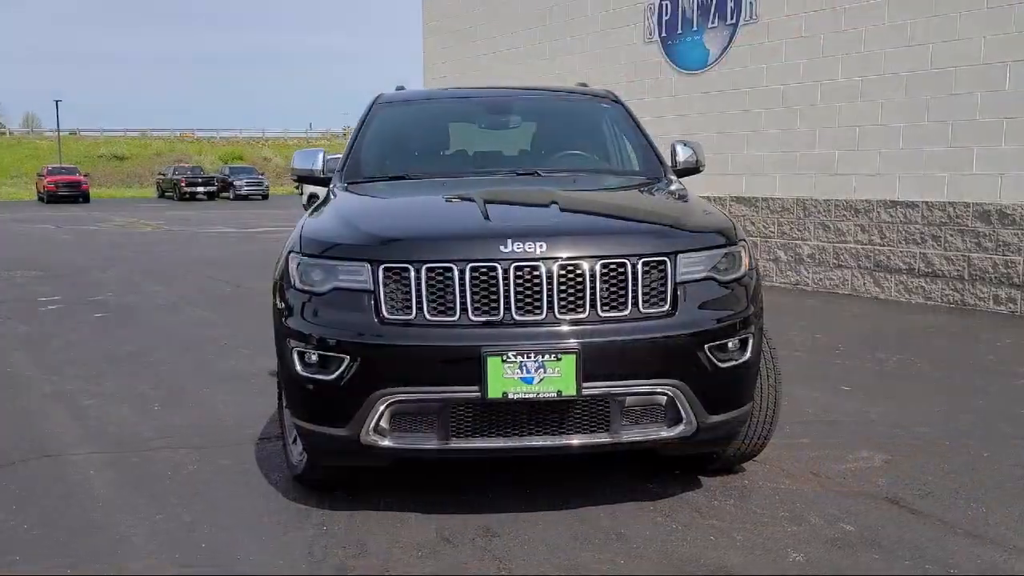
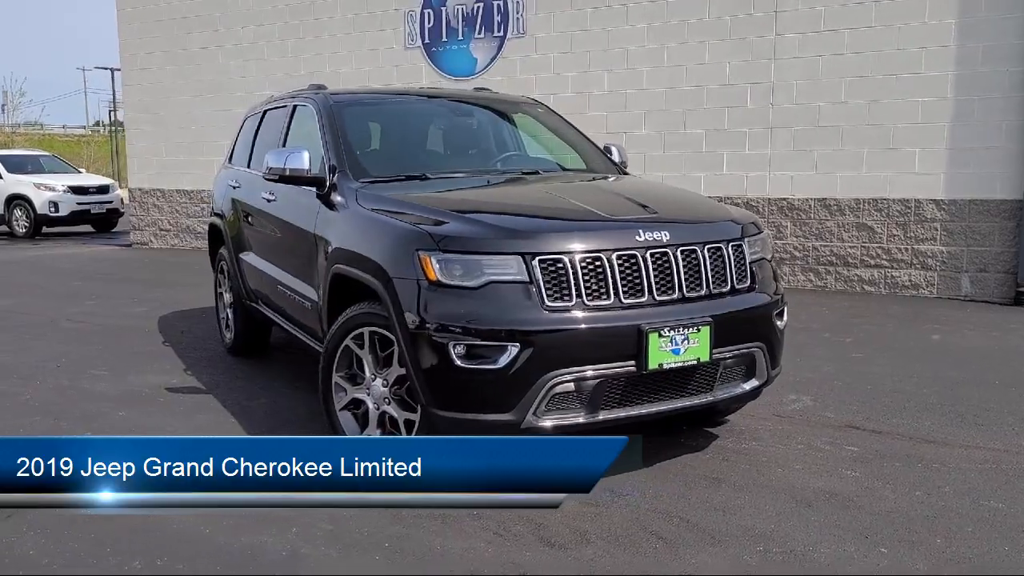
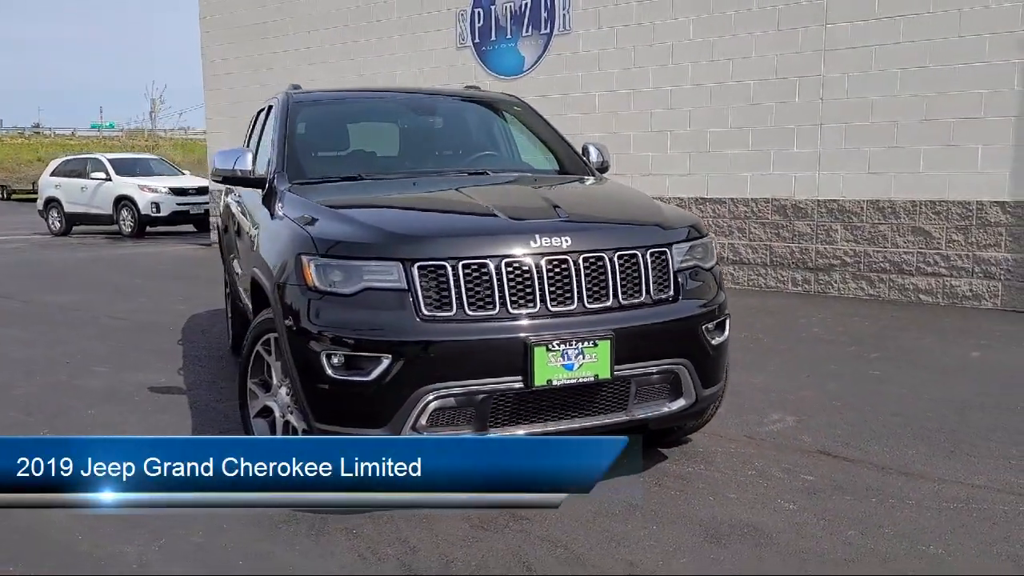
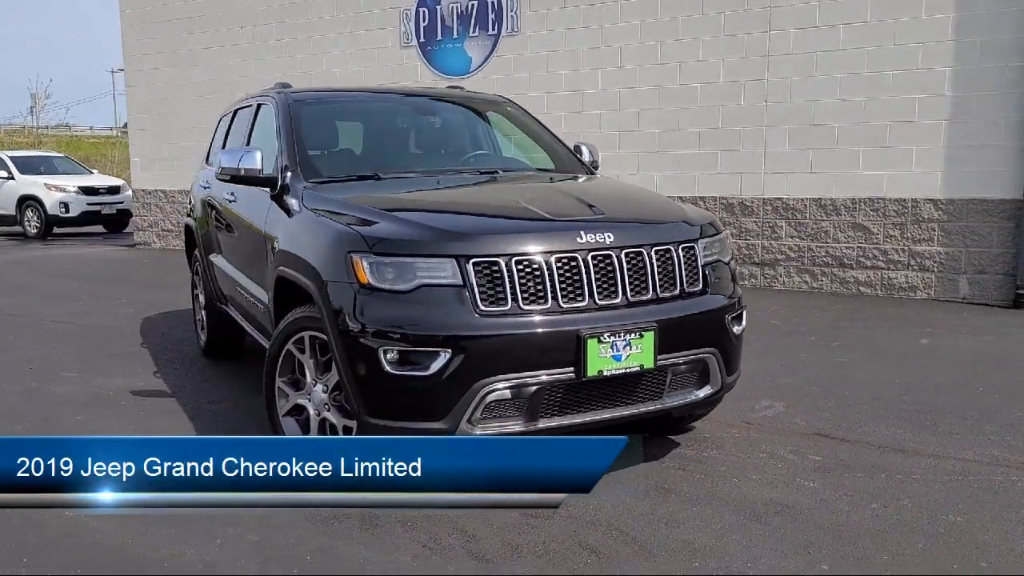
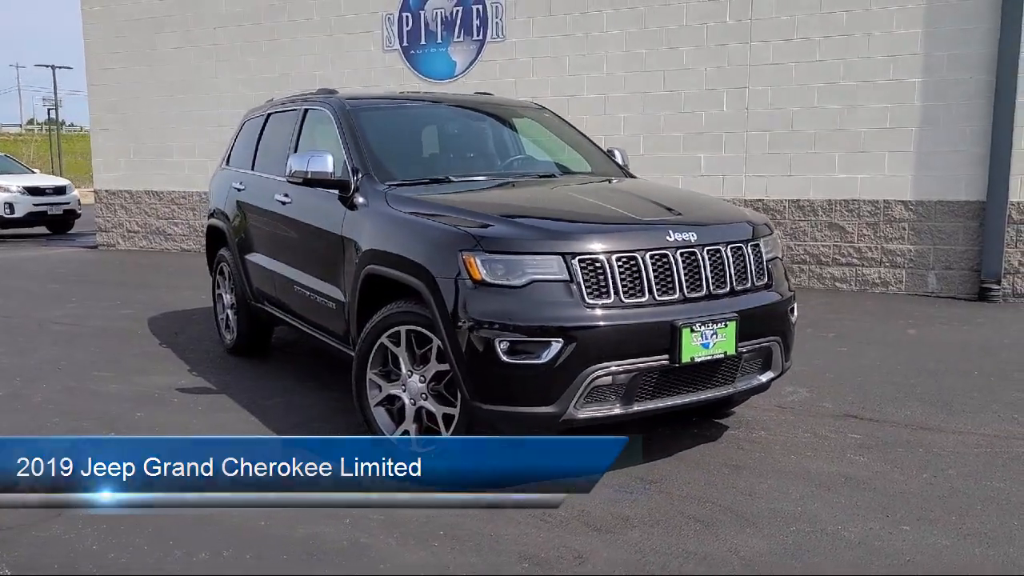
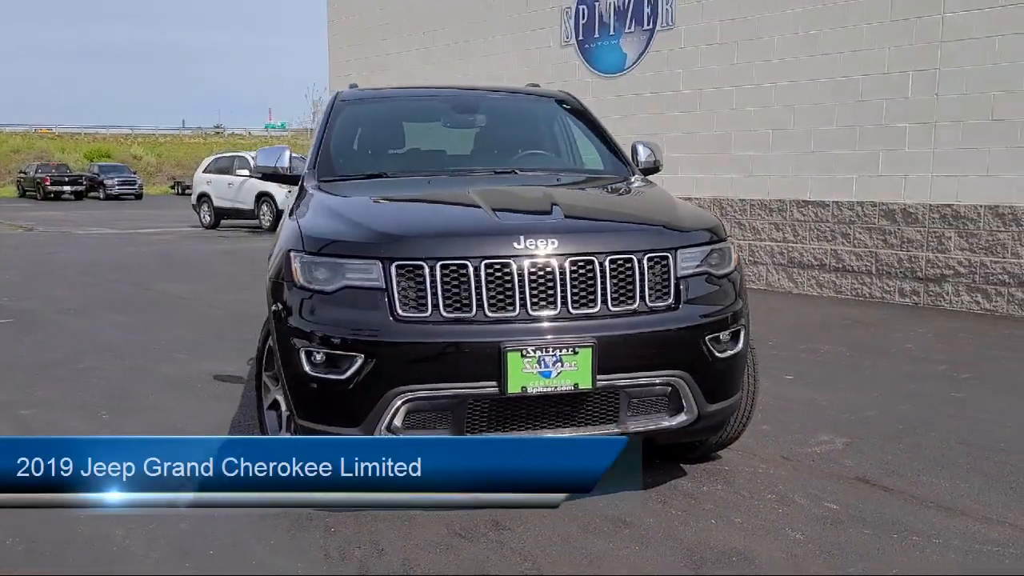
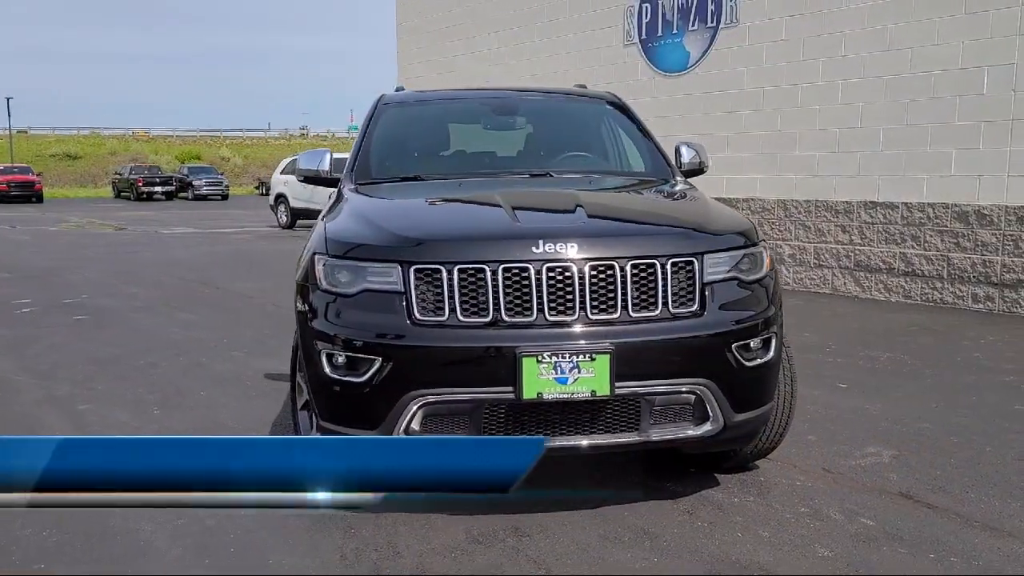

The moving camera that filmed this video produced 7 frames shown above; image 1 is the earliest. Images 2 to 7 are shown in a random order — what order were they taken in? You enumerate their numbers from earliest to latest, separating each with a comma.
7, 6, 3, 4, 2, 5
